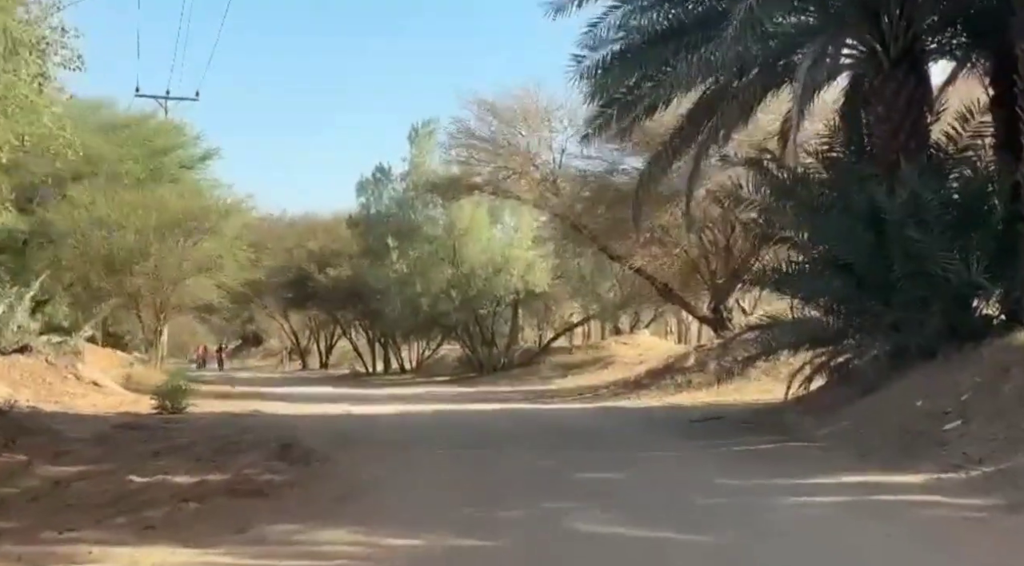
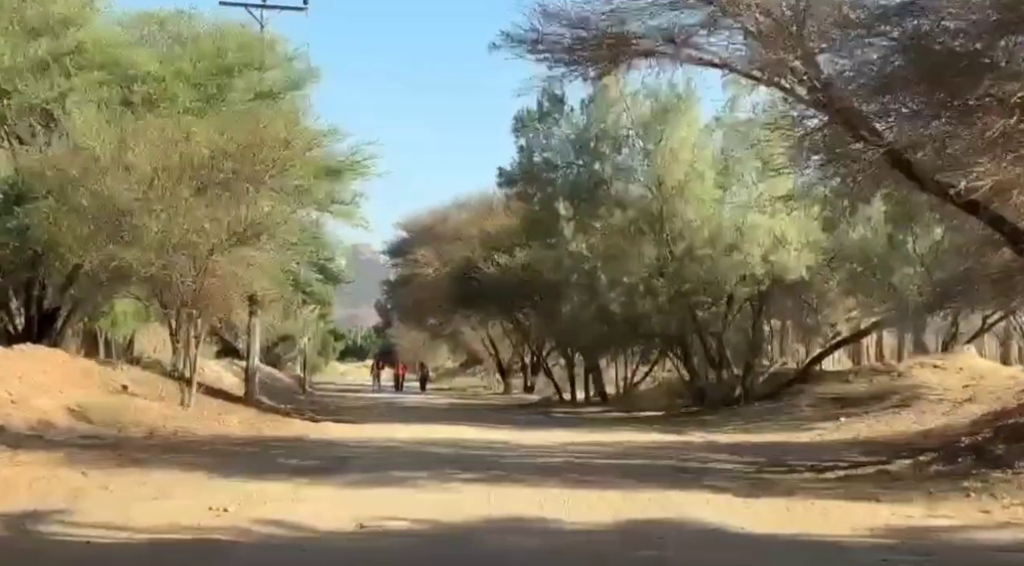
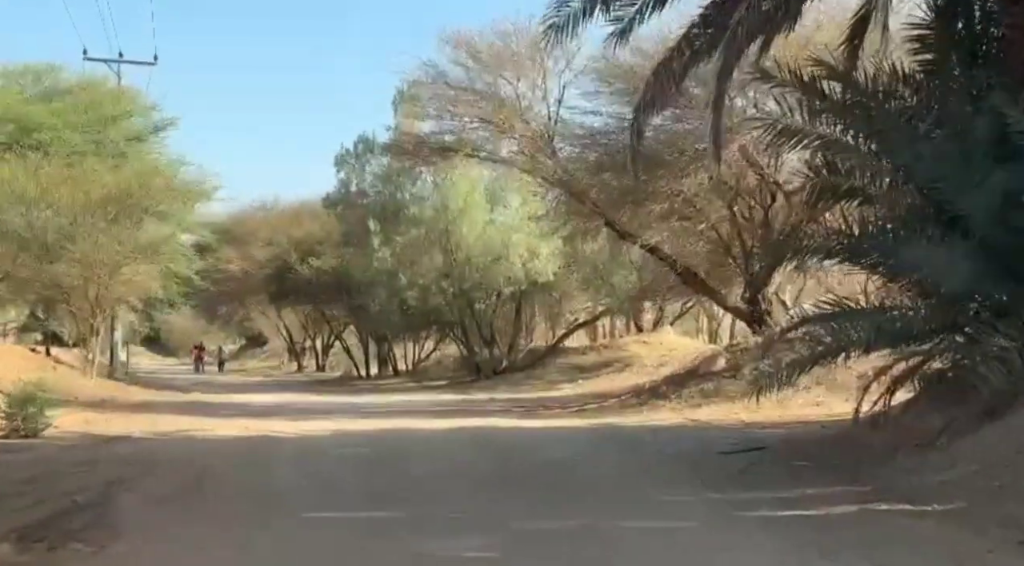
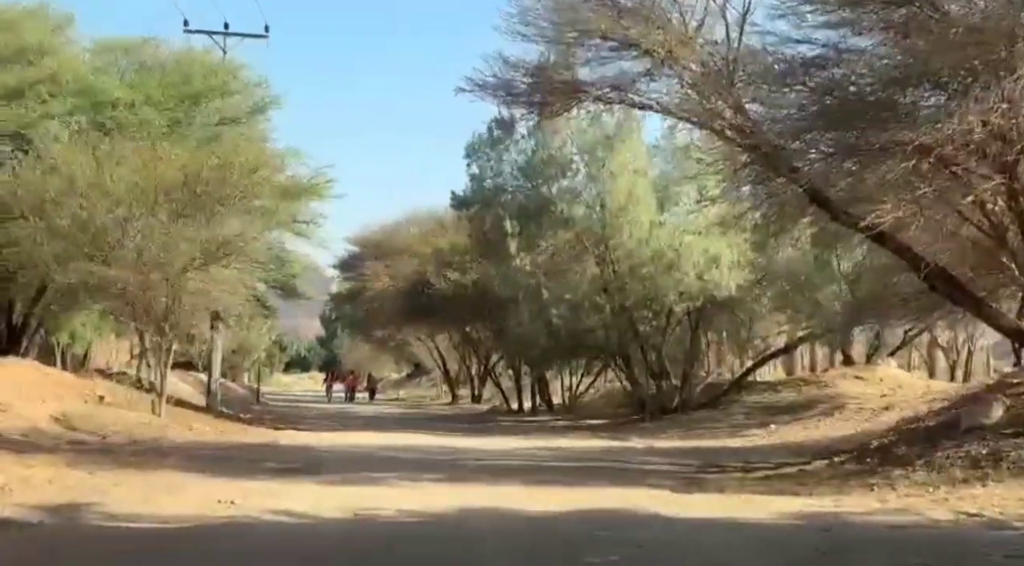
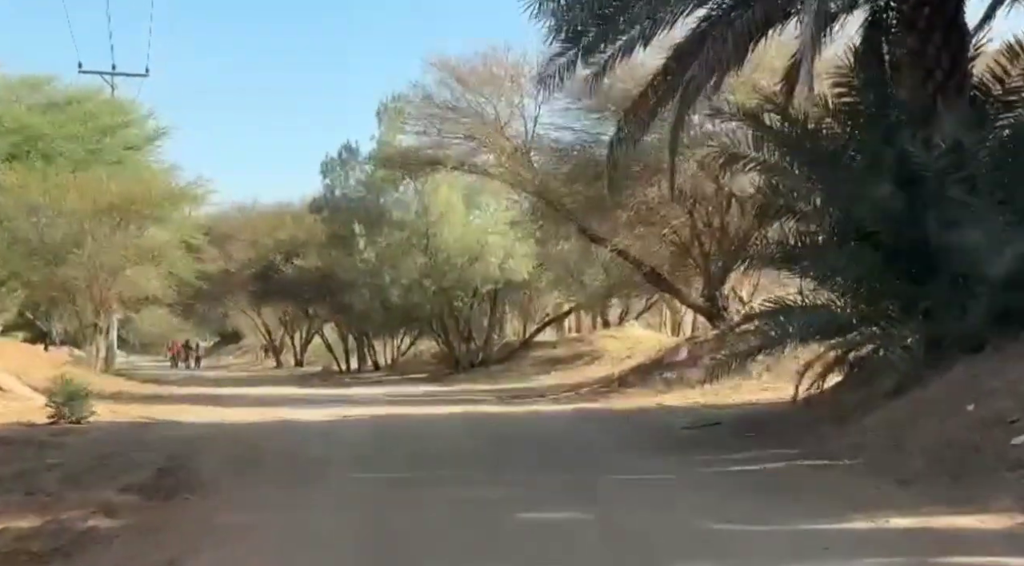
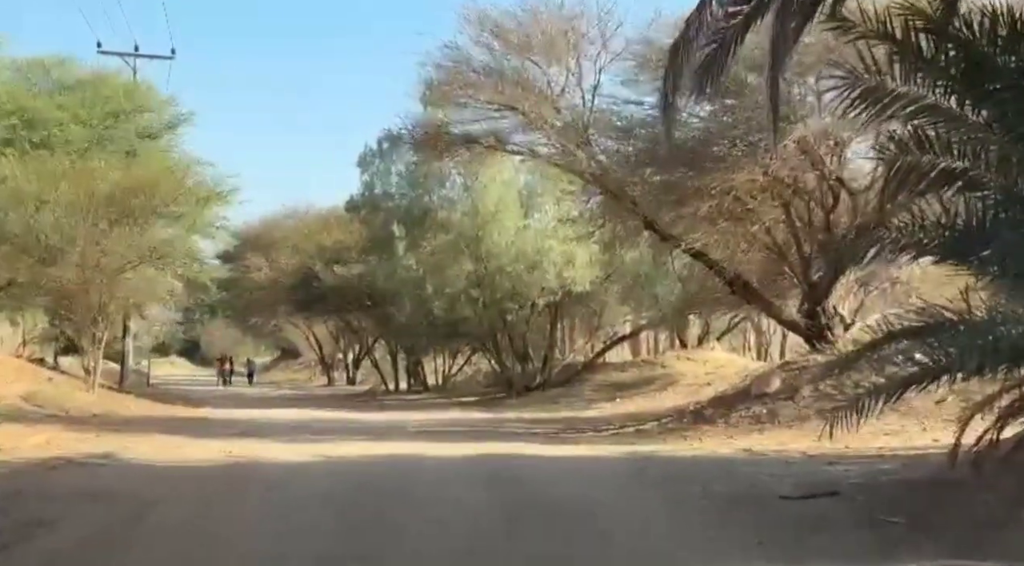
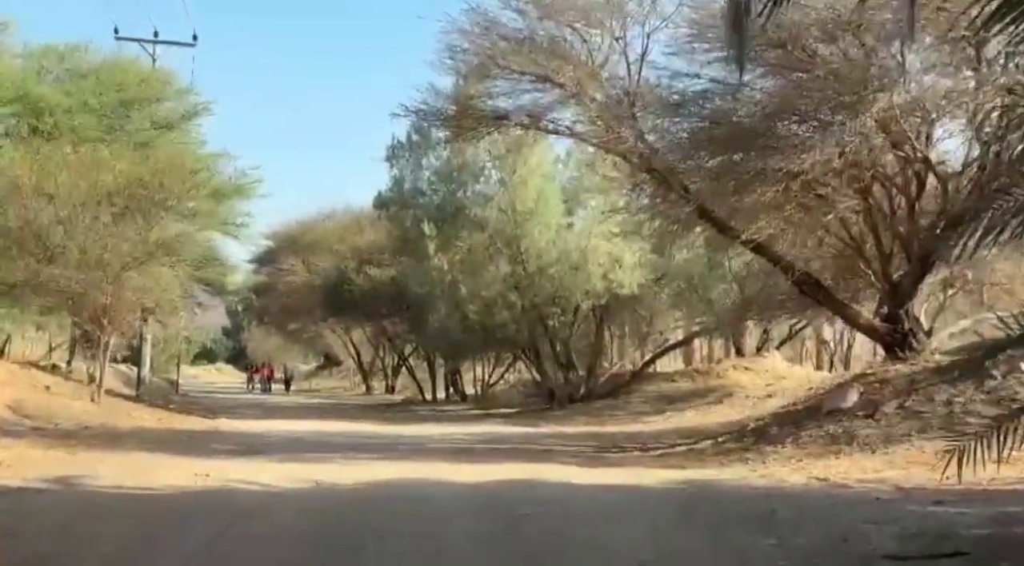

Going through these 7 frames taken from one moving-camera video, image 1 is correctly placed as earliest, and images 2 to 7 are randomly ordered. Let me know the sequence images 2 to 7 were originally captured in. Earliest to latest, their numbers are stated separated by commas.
5, 3, 6, 7, 4, 2
